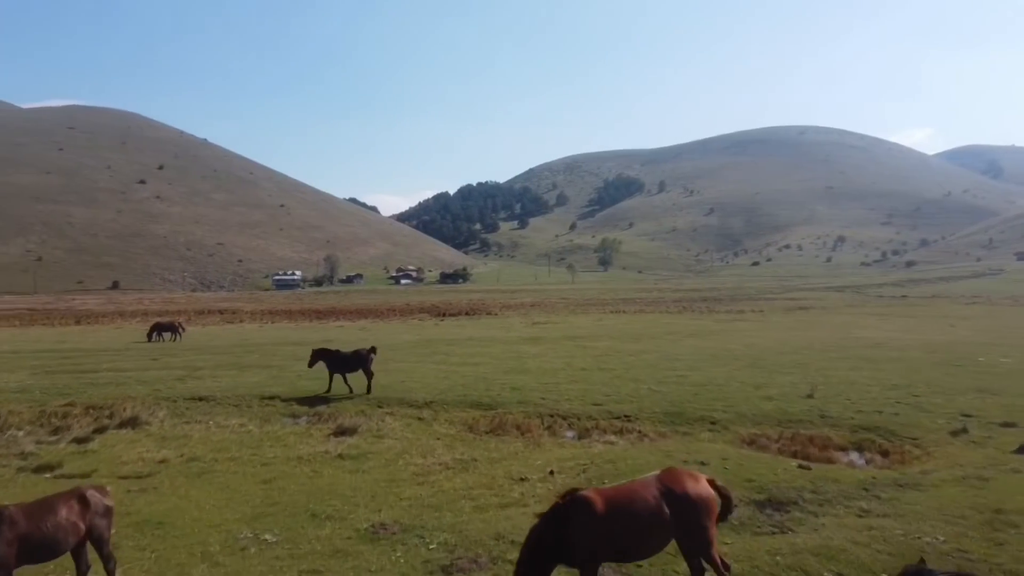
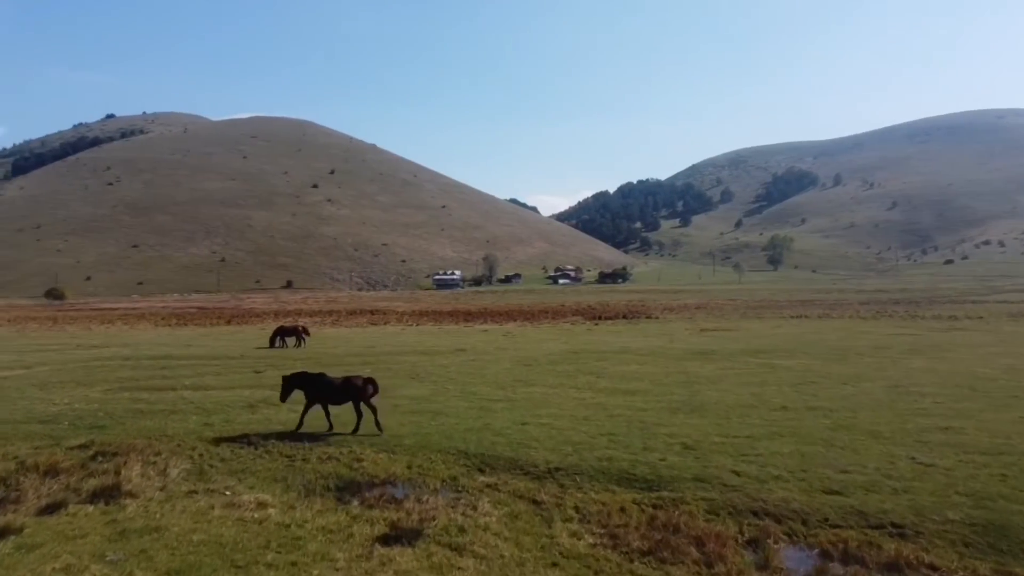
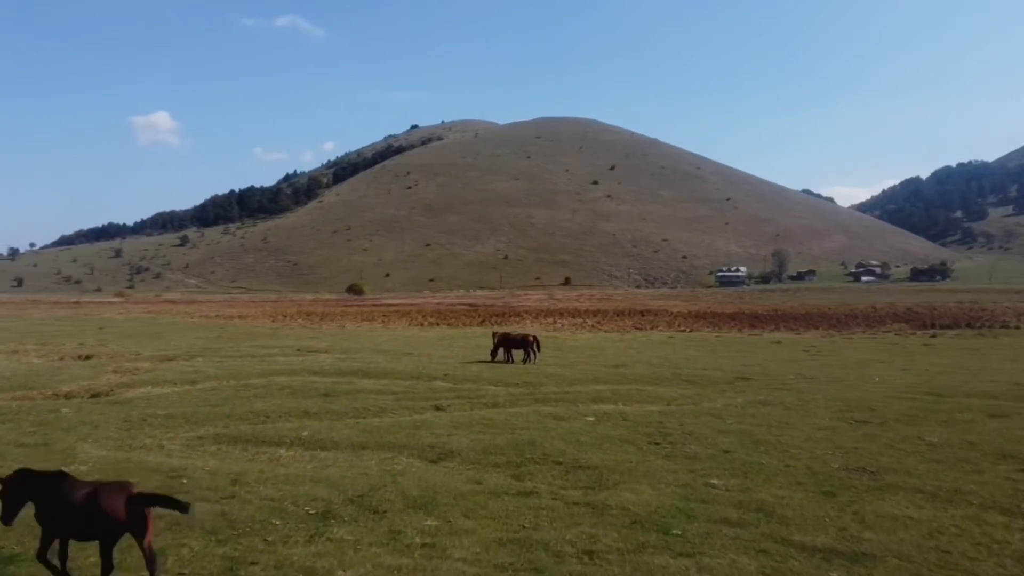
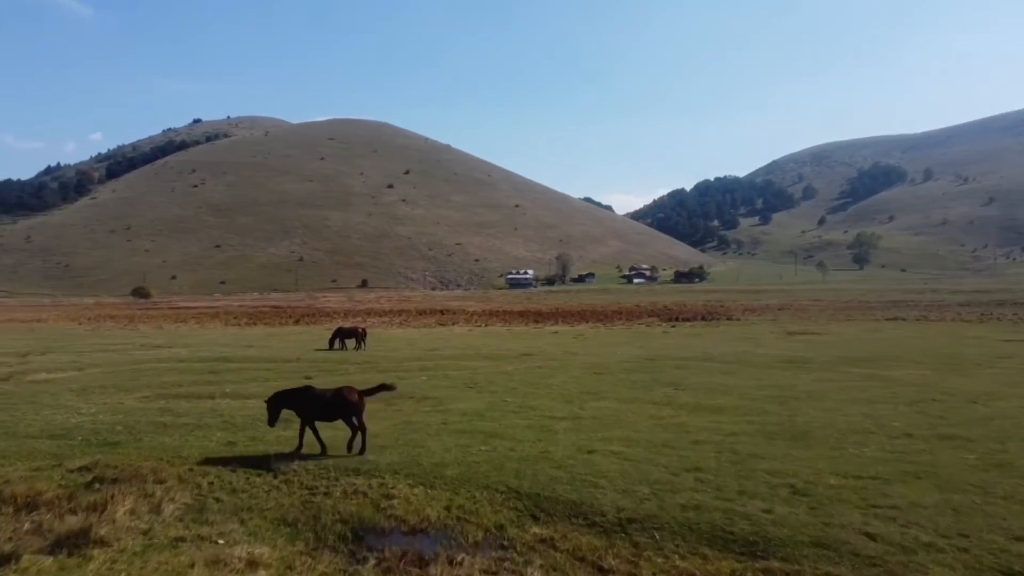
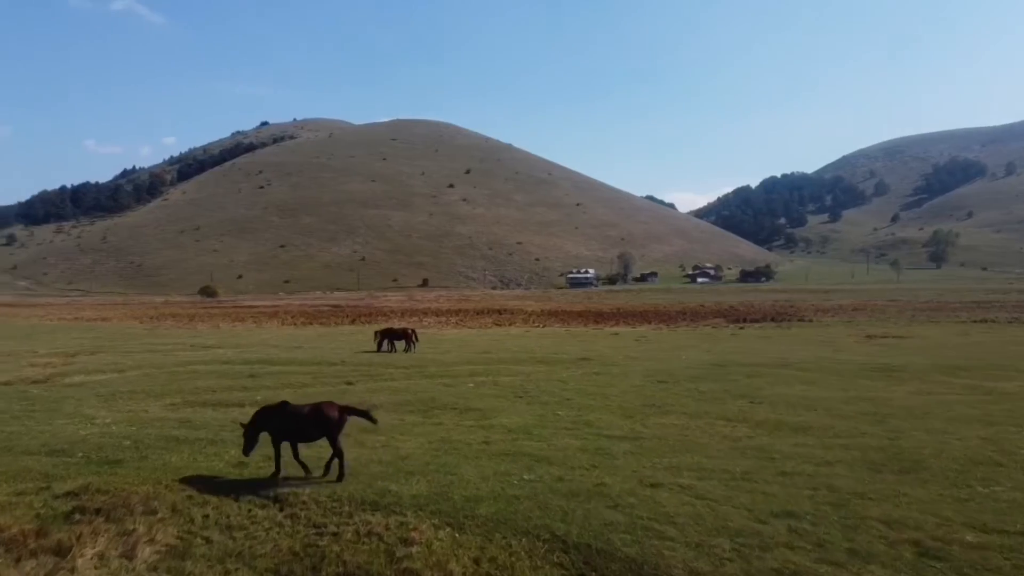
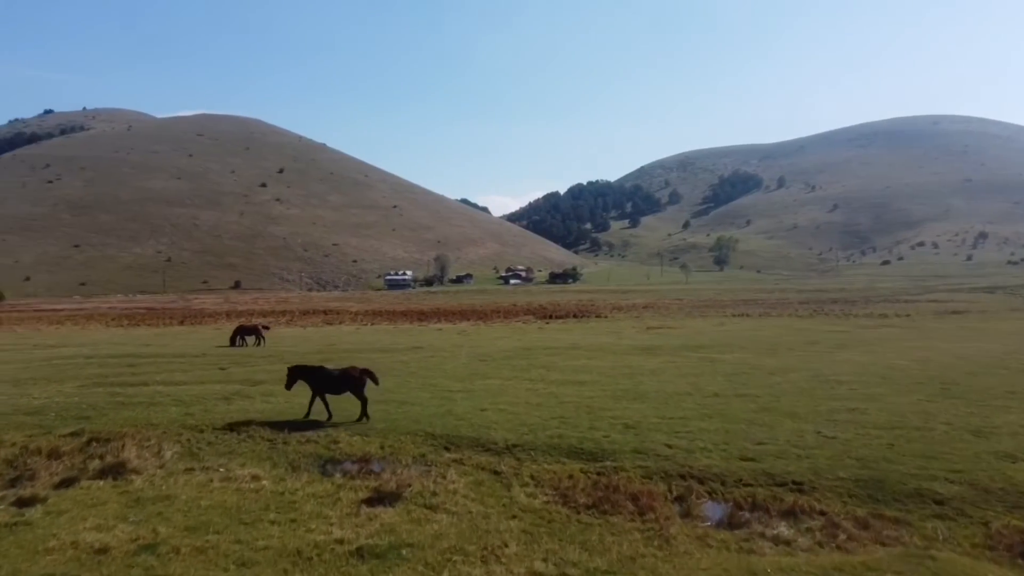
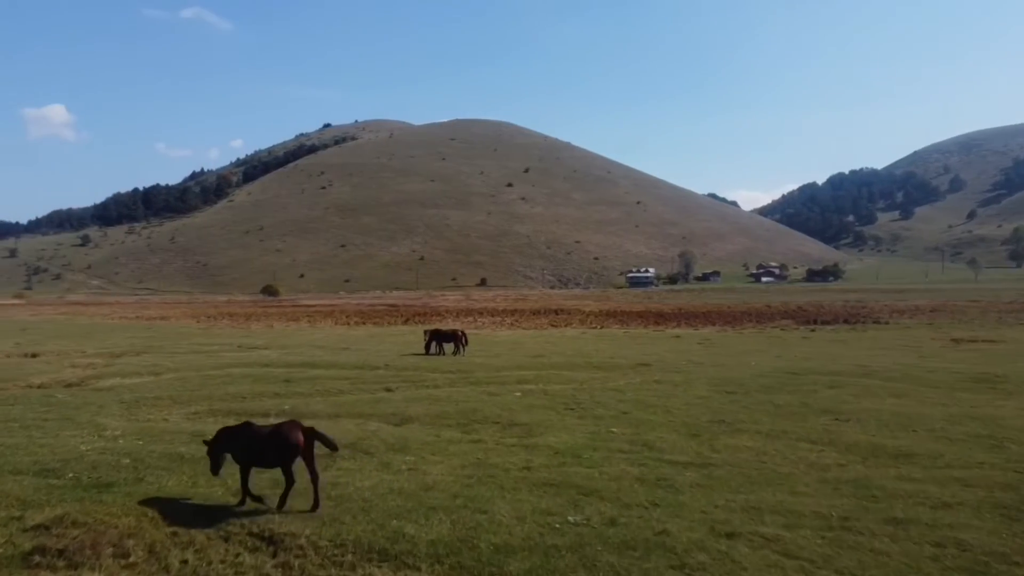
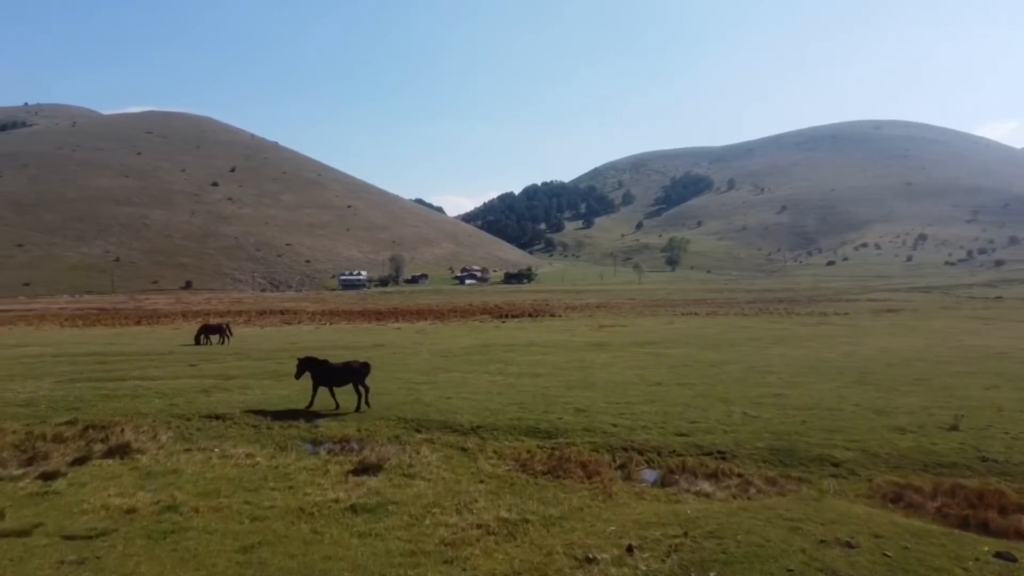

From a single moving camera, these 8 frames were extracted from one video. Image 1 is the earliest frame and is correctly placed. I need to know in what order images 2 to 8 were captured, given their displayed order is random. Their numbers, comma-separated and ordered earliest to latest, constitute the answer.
8, 6, 2, 4, 5, 7, 3
